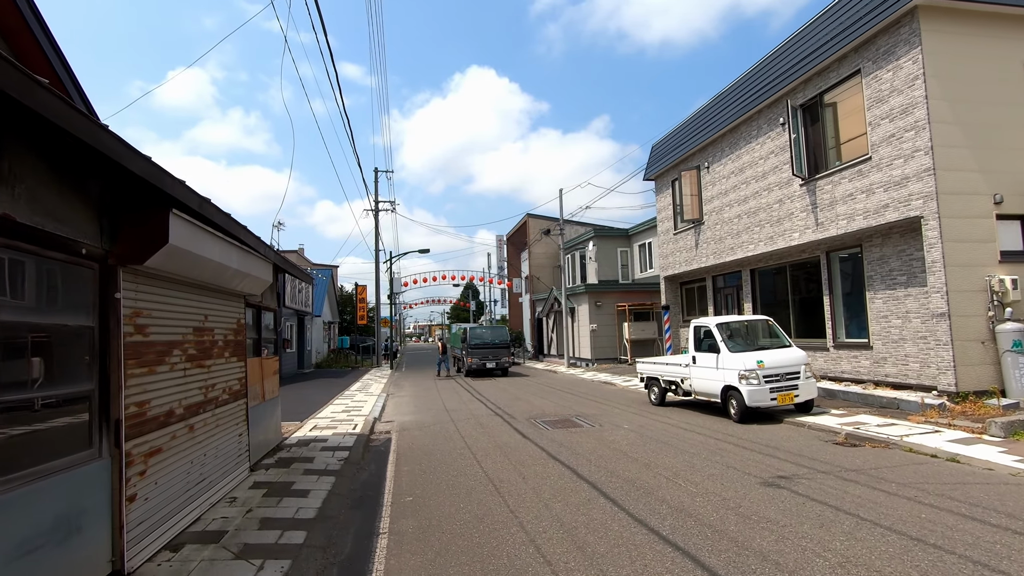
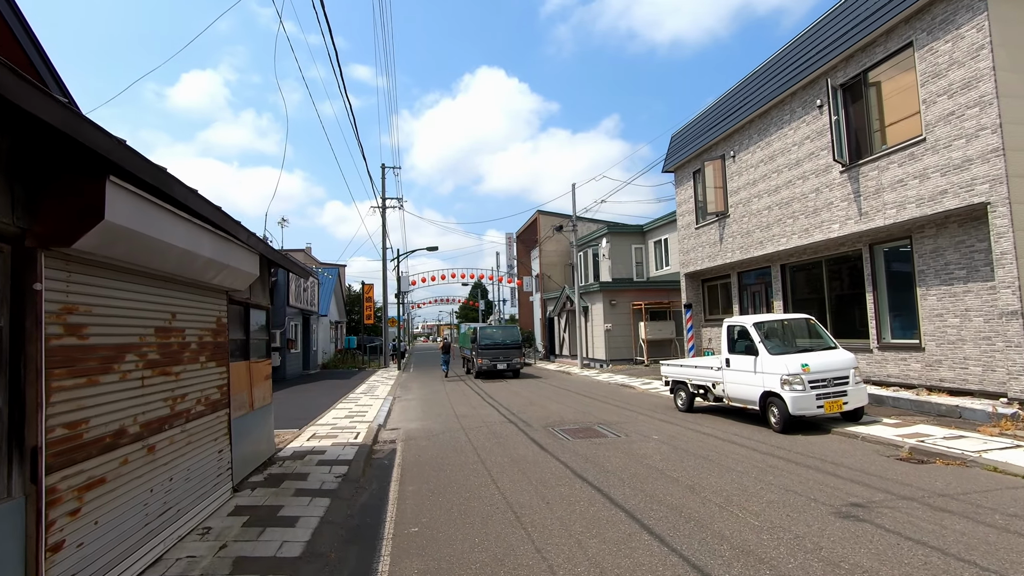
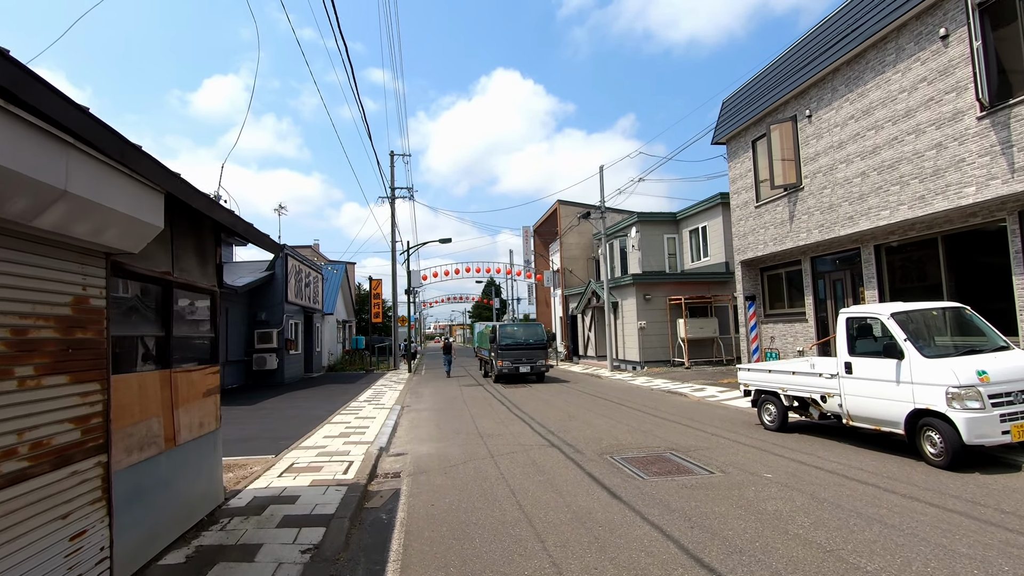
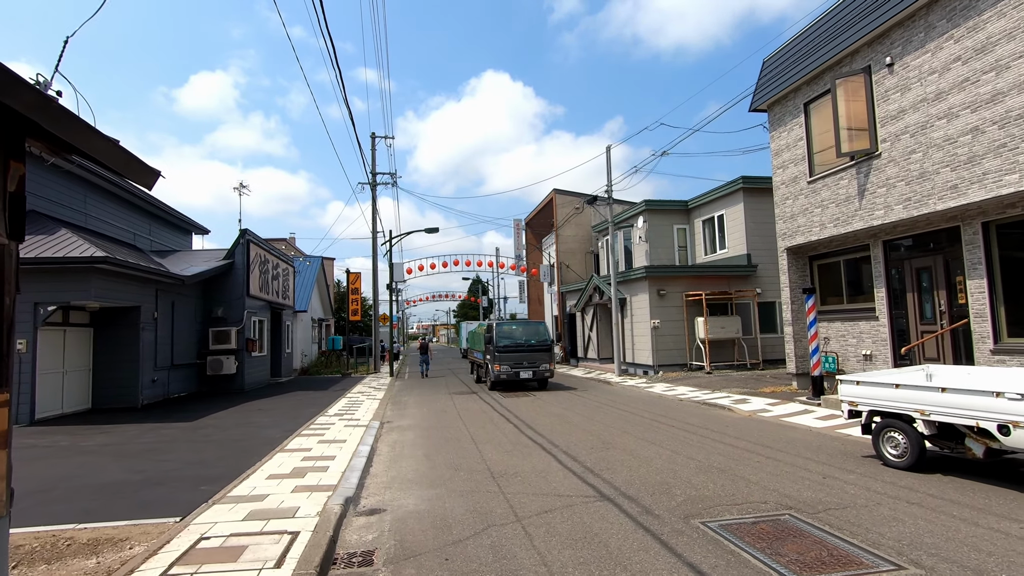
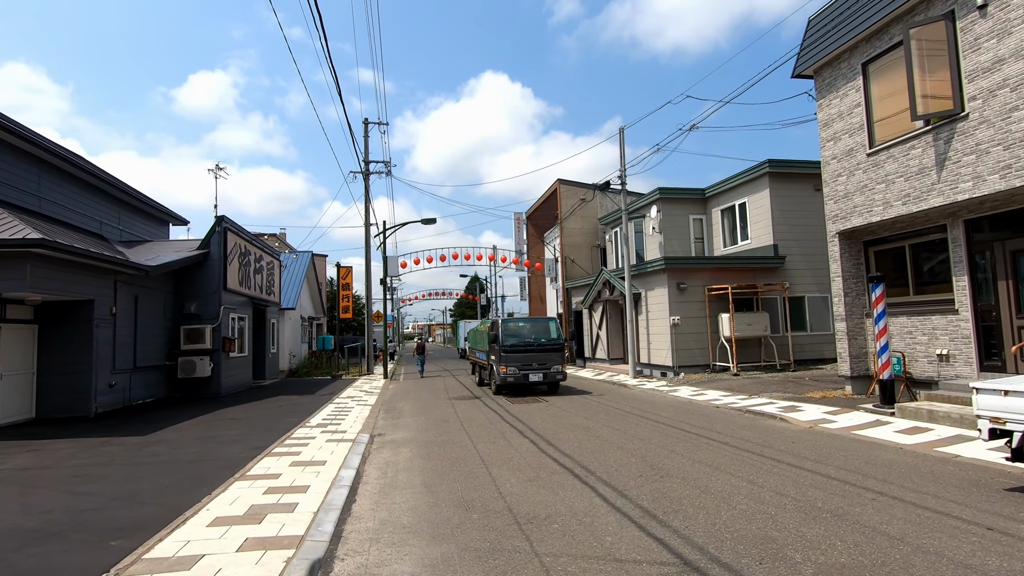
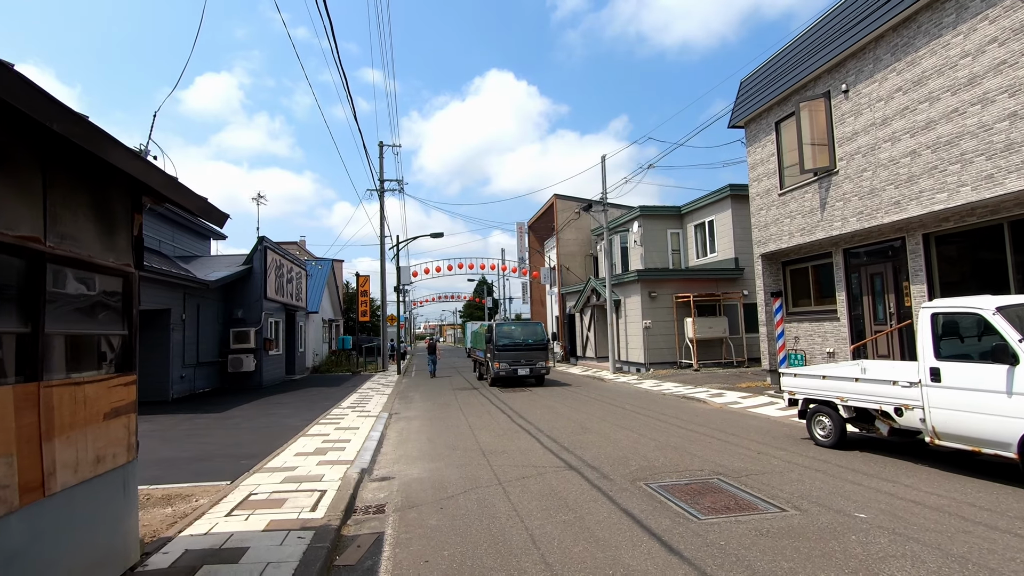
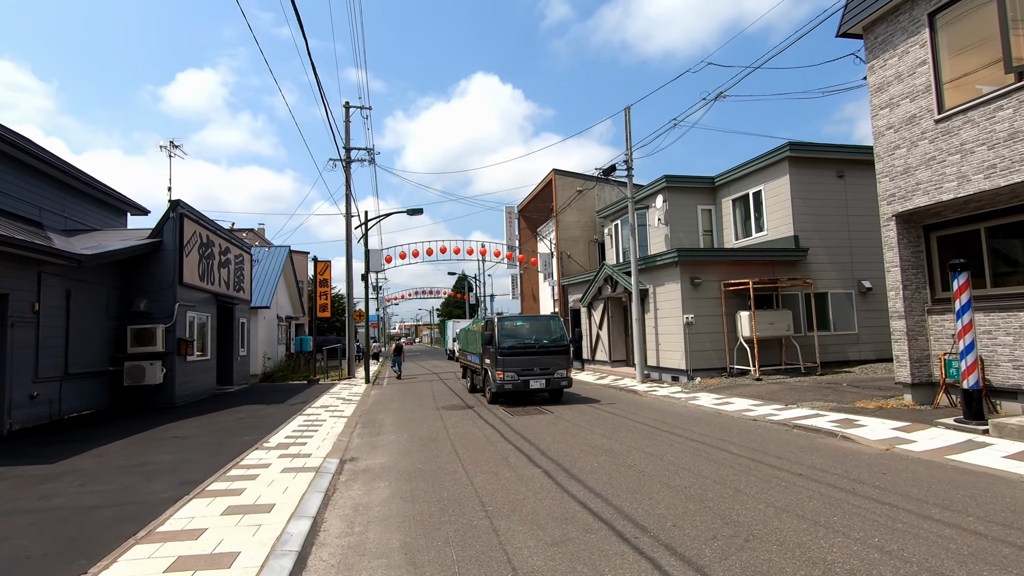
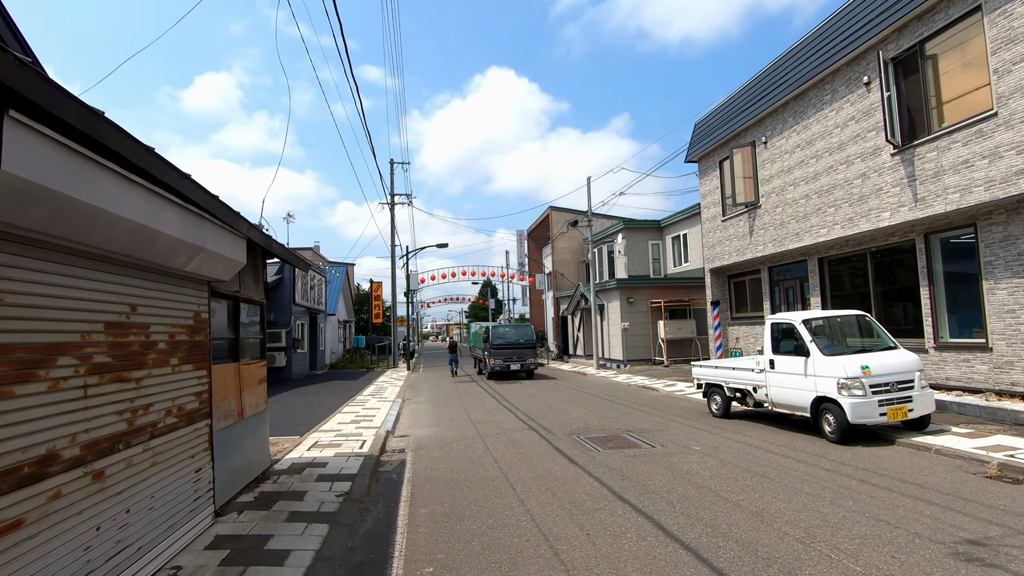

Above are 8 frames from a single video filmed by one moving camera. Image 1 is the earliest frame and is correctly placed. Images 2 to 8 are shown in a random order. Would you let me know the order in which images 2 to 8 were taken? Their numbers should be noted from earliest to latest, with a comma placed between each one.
2, 8, 3, 6, 4, 5, 7
